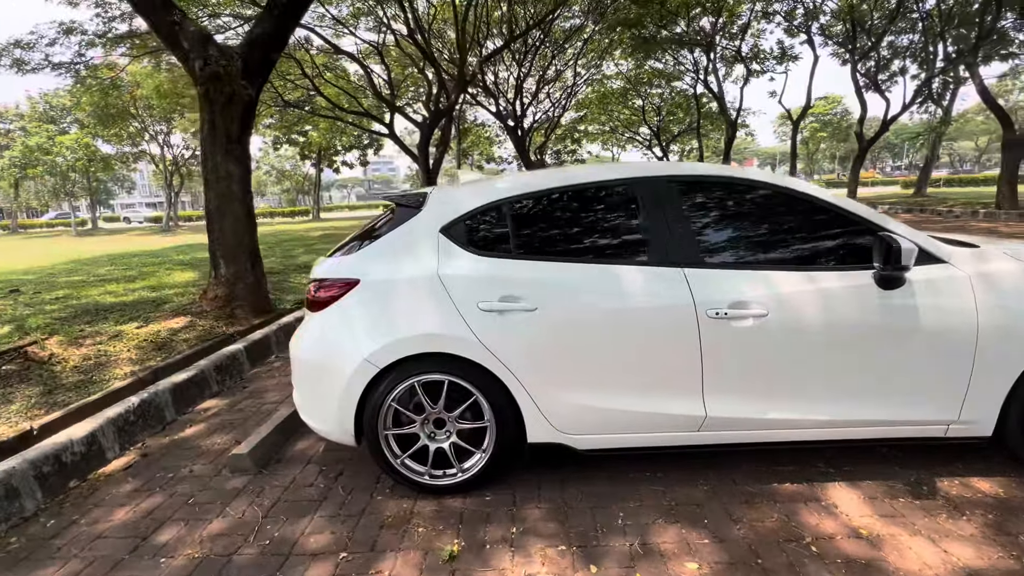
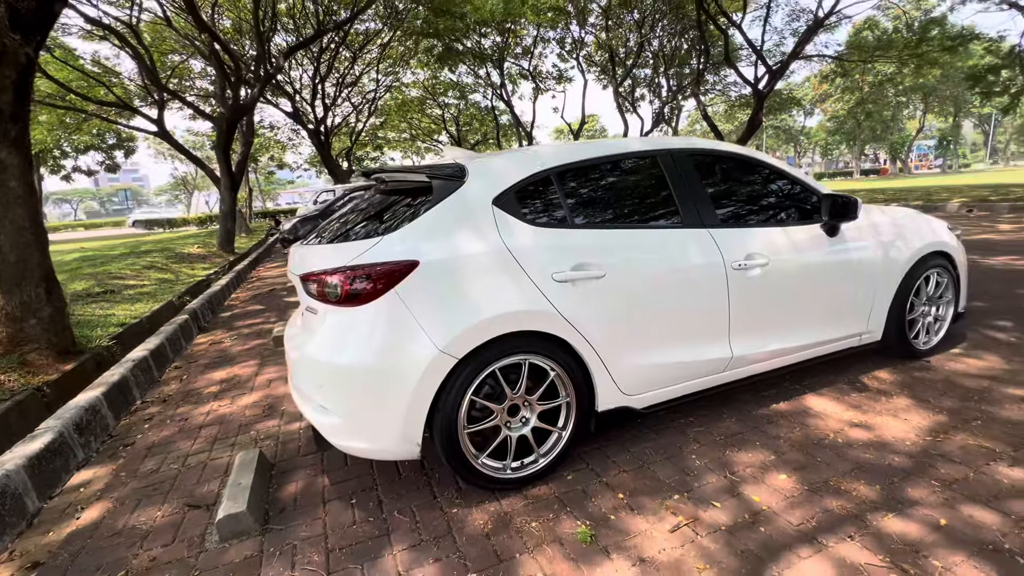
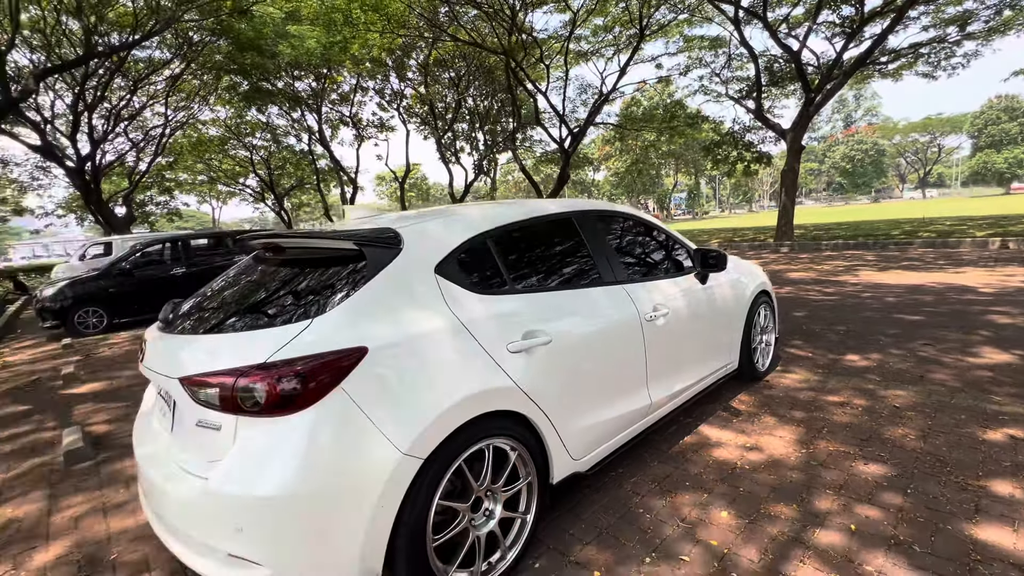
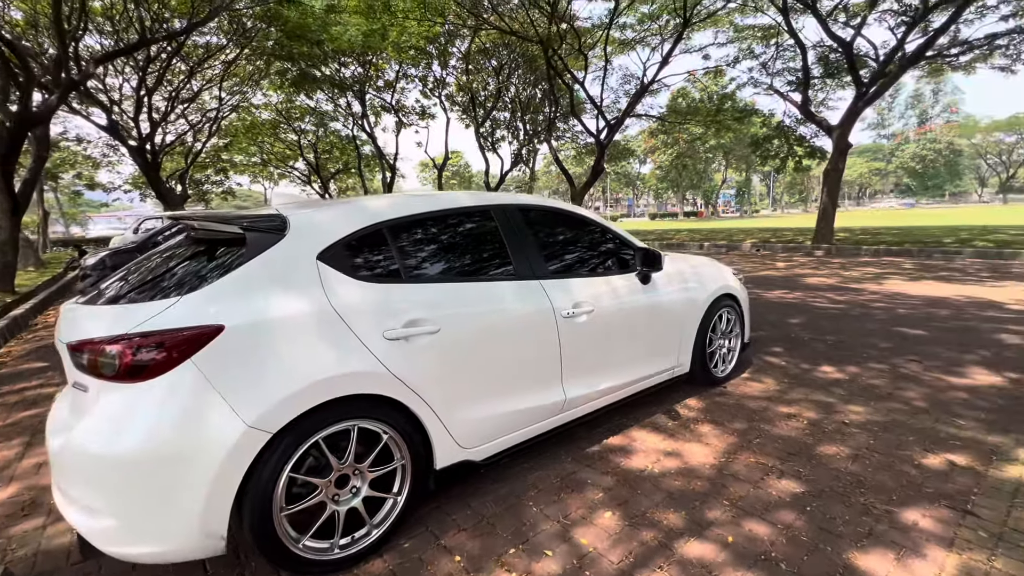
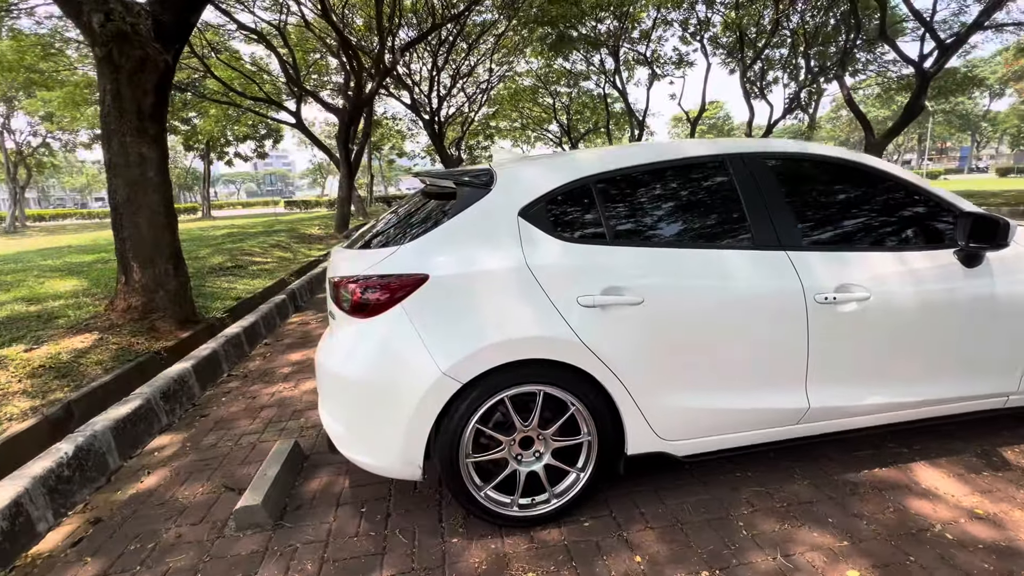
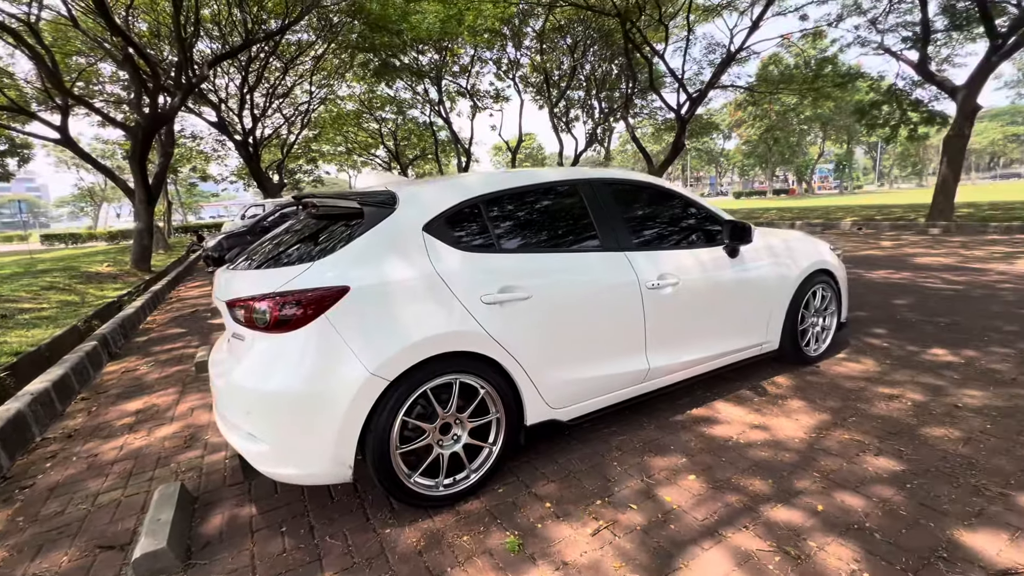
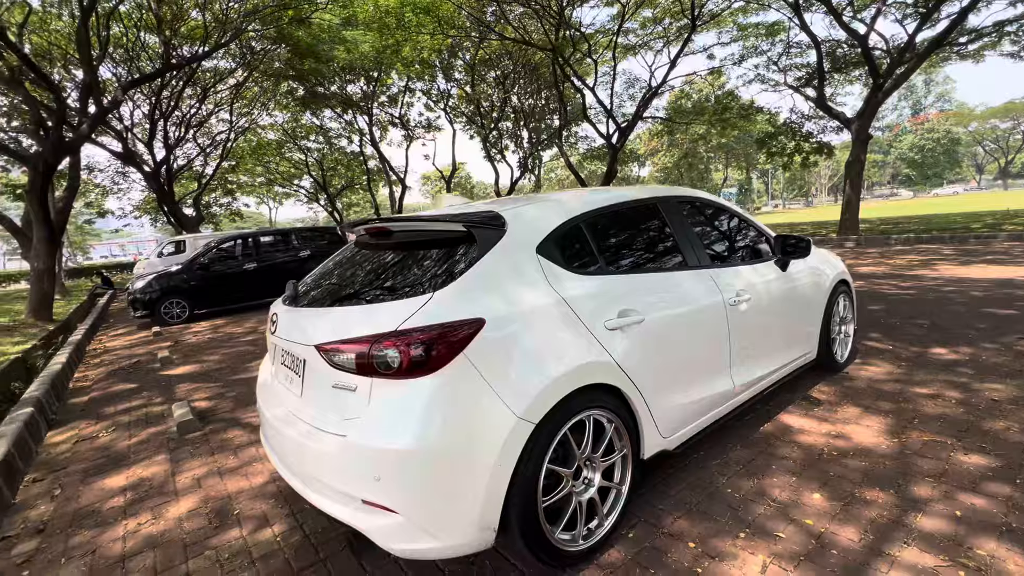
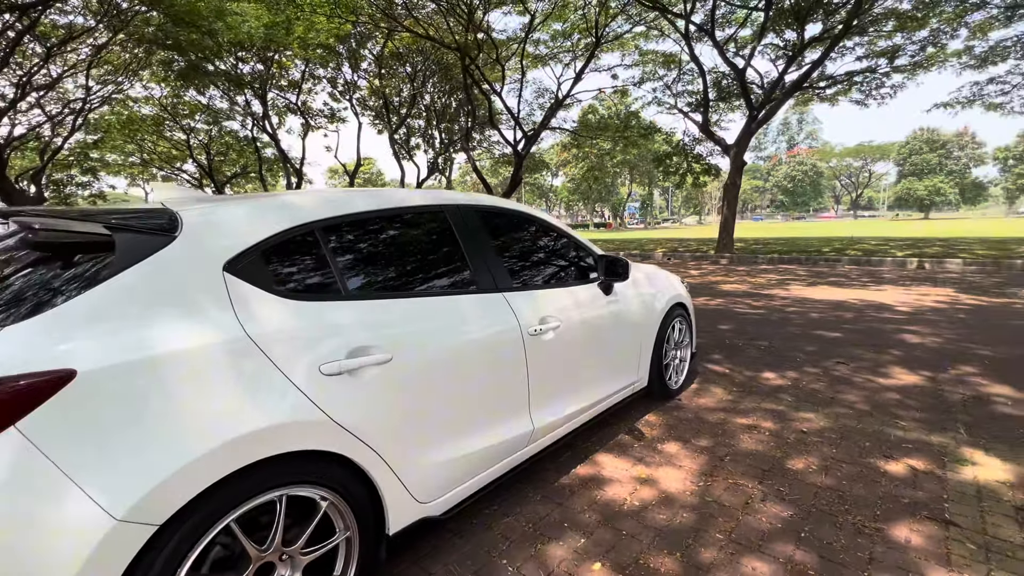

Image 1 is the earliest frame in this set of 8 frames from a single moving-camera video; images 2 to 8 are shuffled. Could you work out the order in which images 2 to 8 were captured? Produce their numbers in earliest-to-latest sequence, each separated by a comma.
5, 2, 6, 4, 8, 3, 7
